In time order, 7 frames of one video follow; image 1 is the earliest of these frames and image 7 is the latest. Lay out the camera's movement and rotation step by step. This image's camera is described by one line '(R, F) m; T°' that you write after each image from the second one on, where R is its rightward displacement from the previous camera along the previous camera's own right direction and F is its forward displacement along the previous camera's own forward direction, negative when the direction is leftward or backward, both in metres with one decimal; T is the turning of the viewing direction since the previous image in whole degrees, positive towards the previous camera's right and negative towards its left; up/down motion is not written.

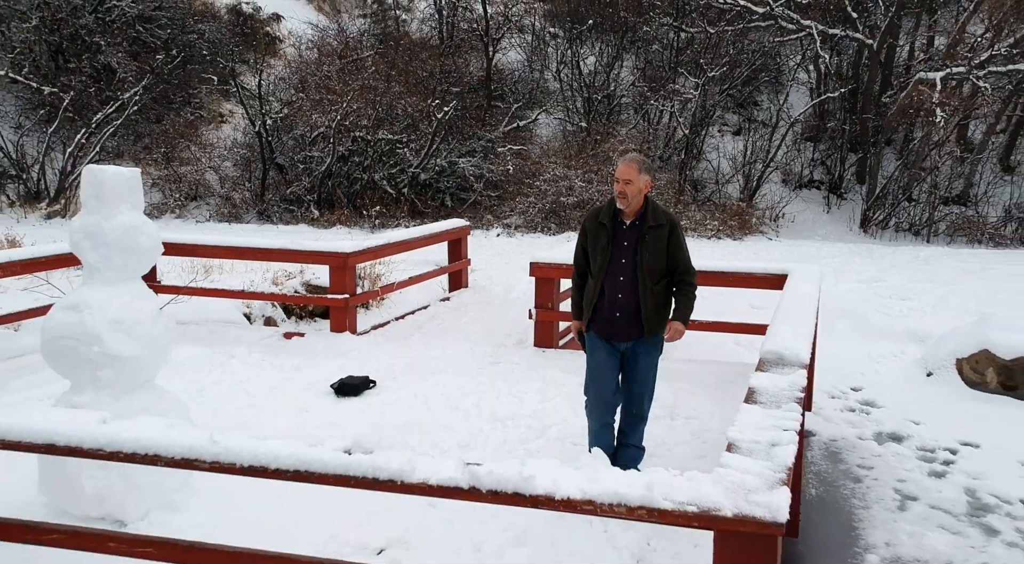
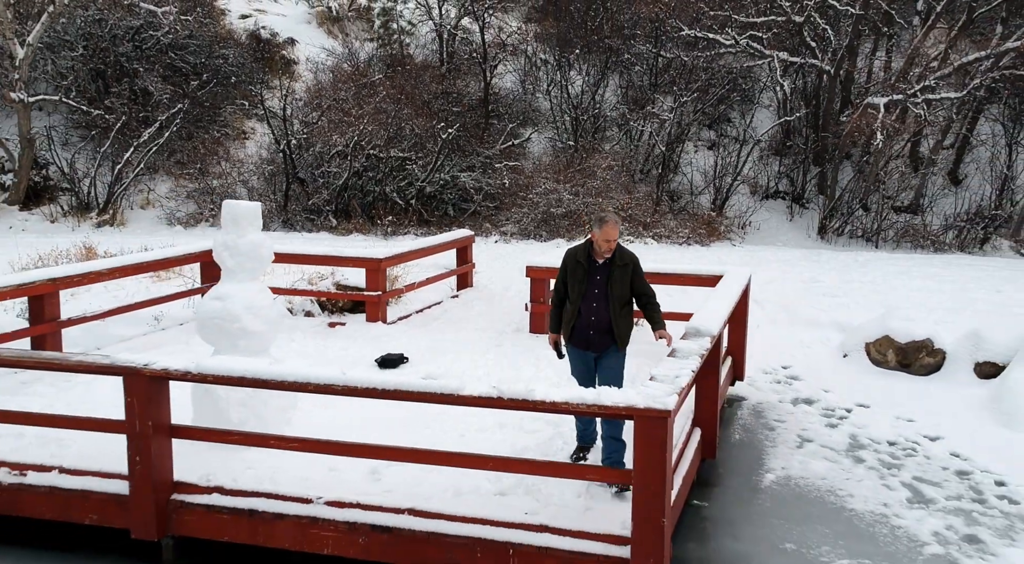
(-0.1, -1.6) m; +1°
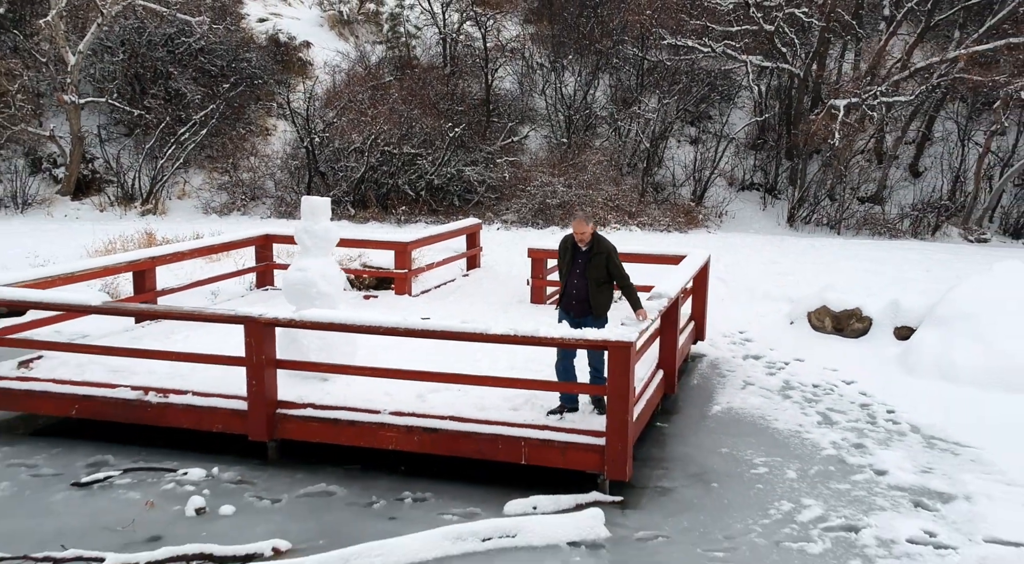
(-0.1, -1.6) m; 0°
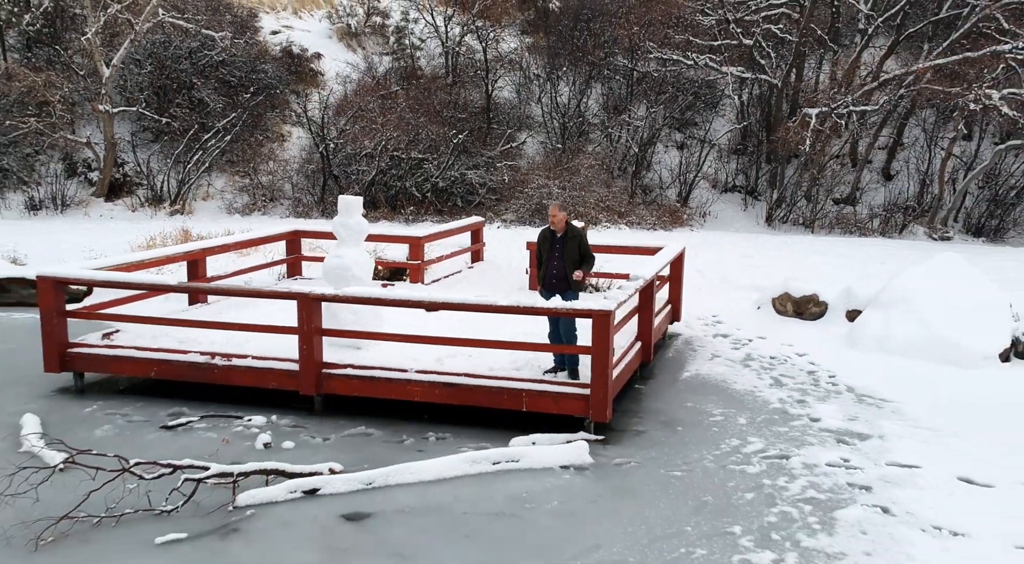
(-0.1, -1.3) m; 0°
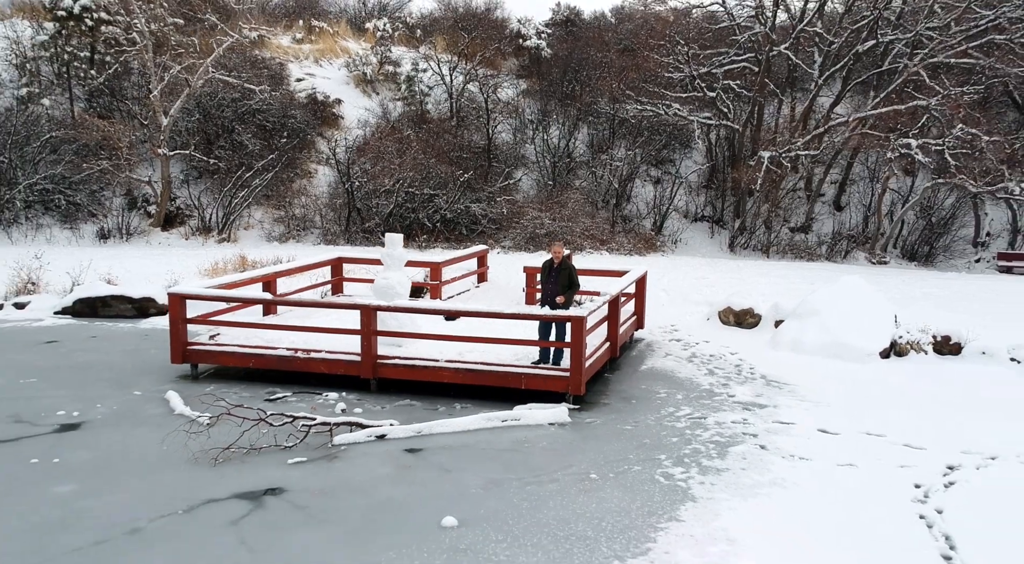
(-0.1, -2.7) m; 0°
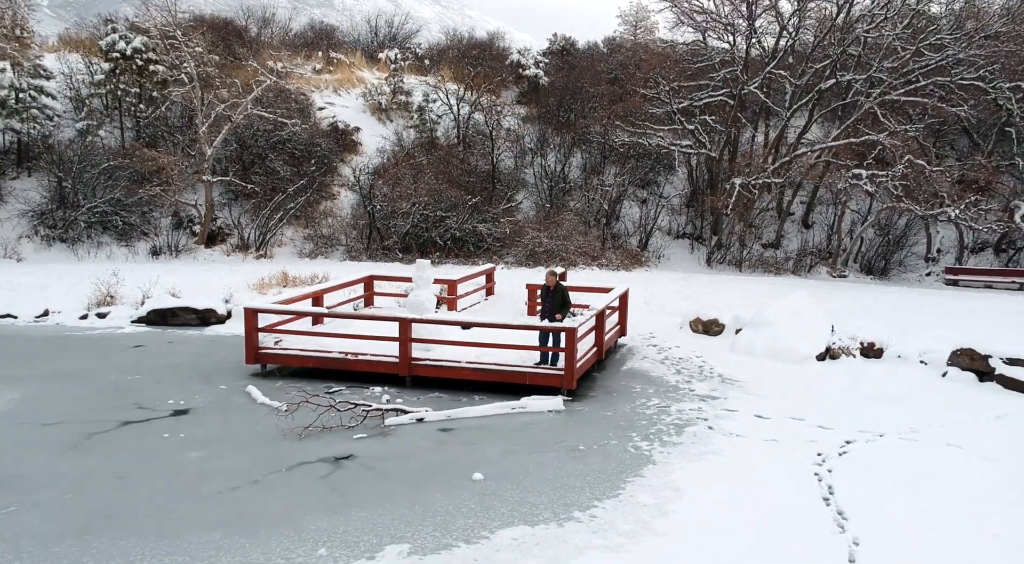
(-0.1, -2.5) m; 0°
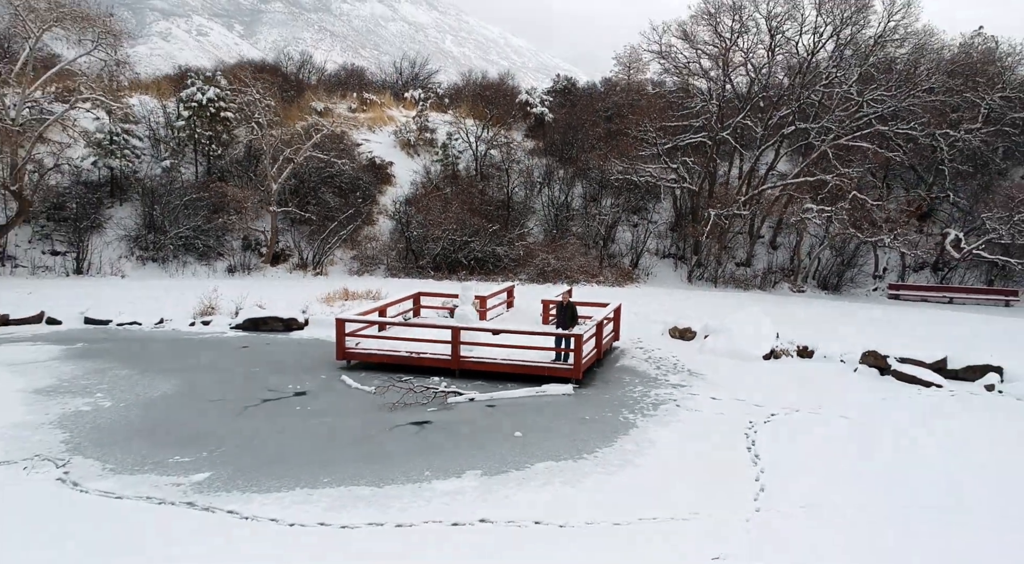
(-0.5, -4.3) m; 0°
